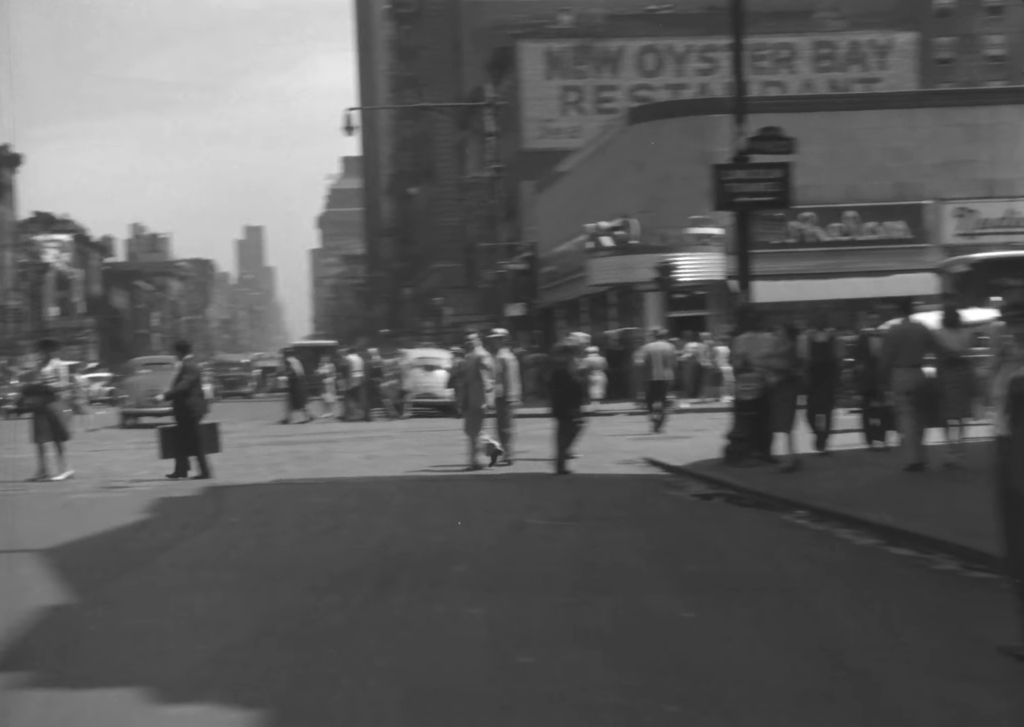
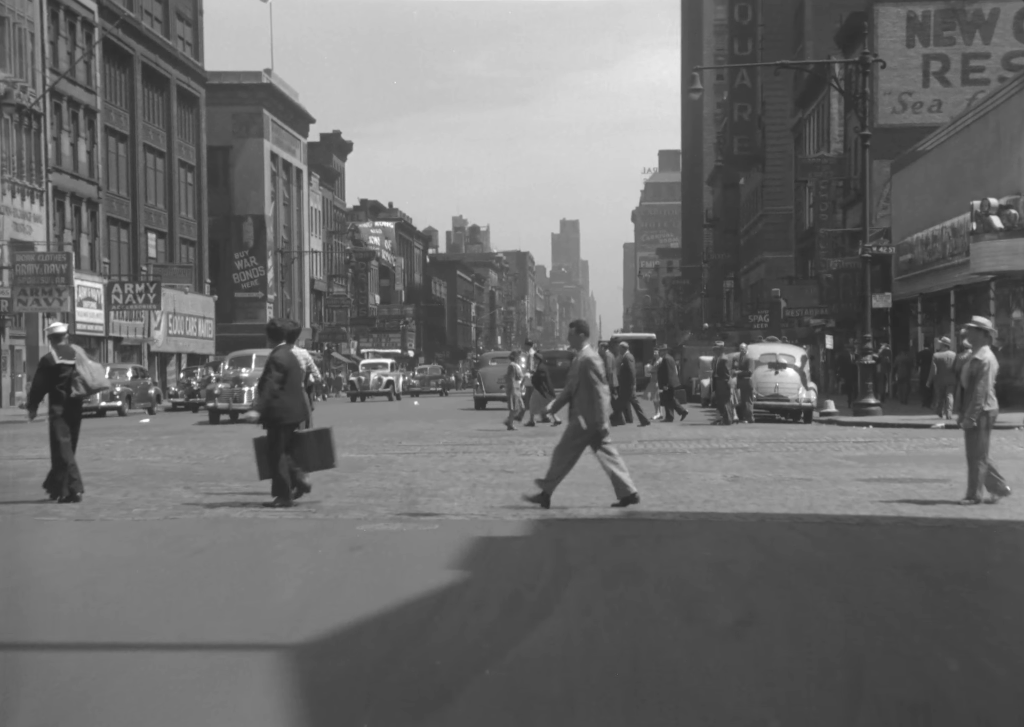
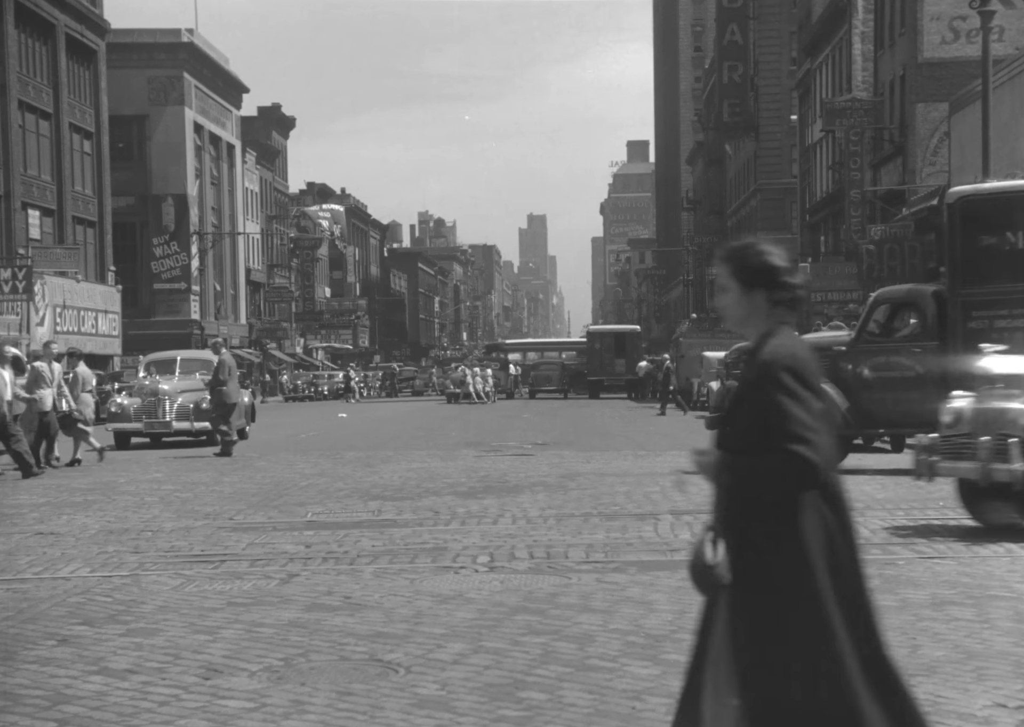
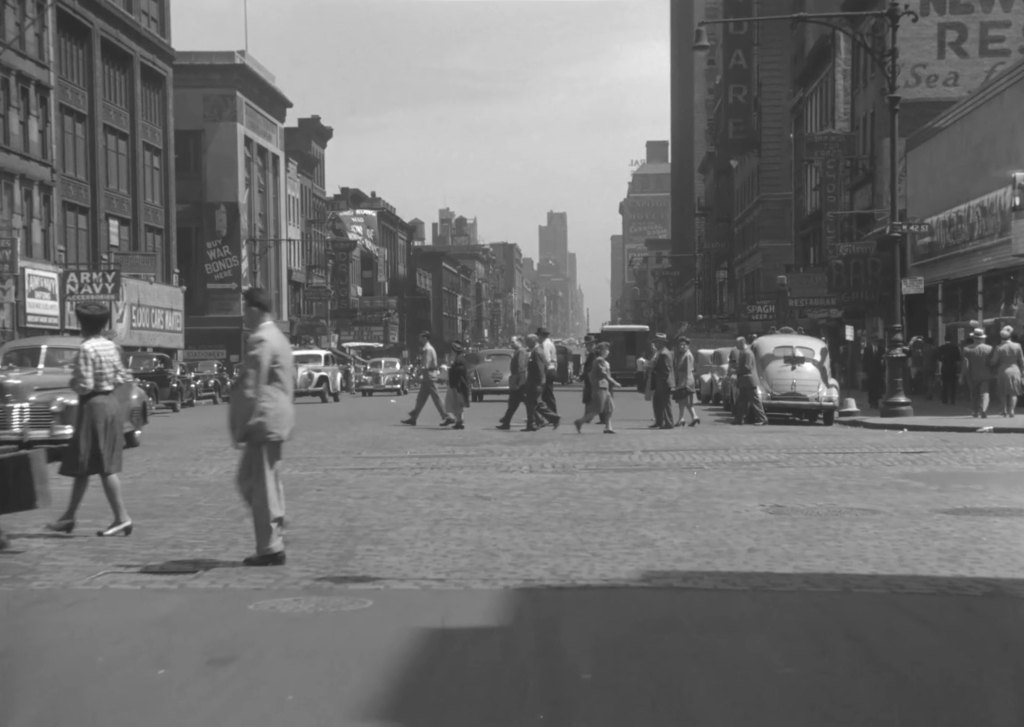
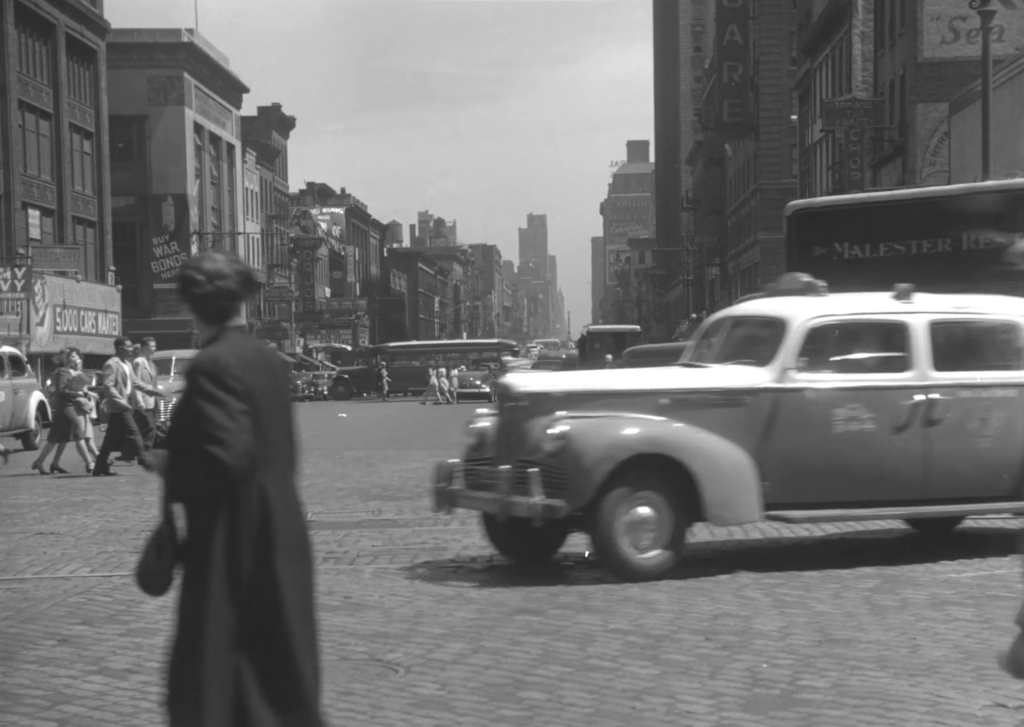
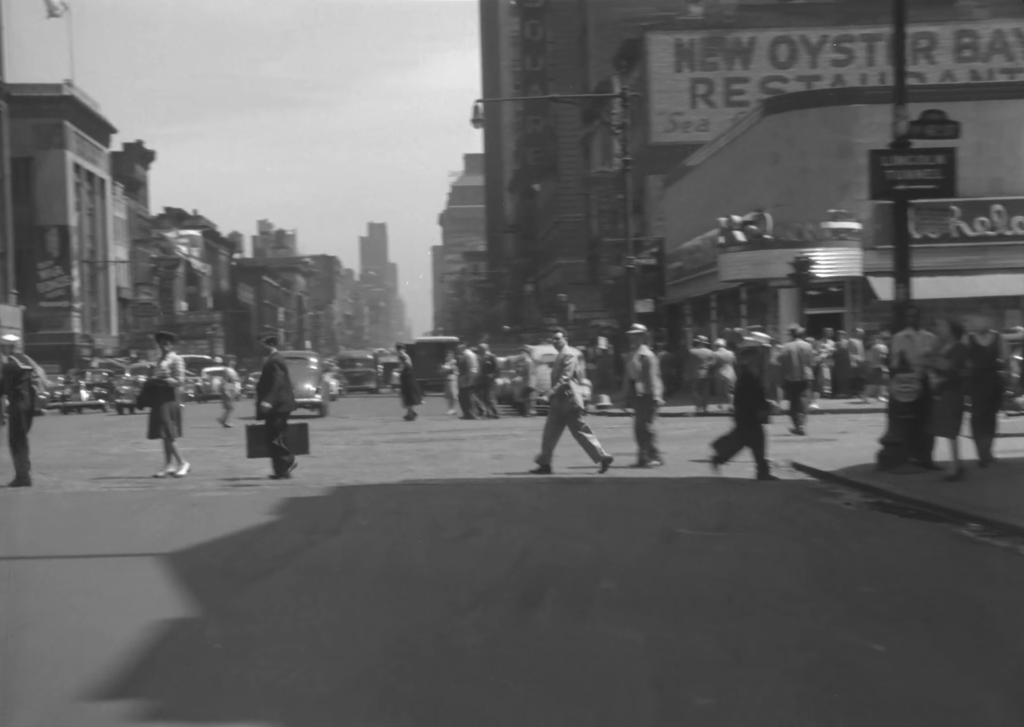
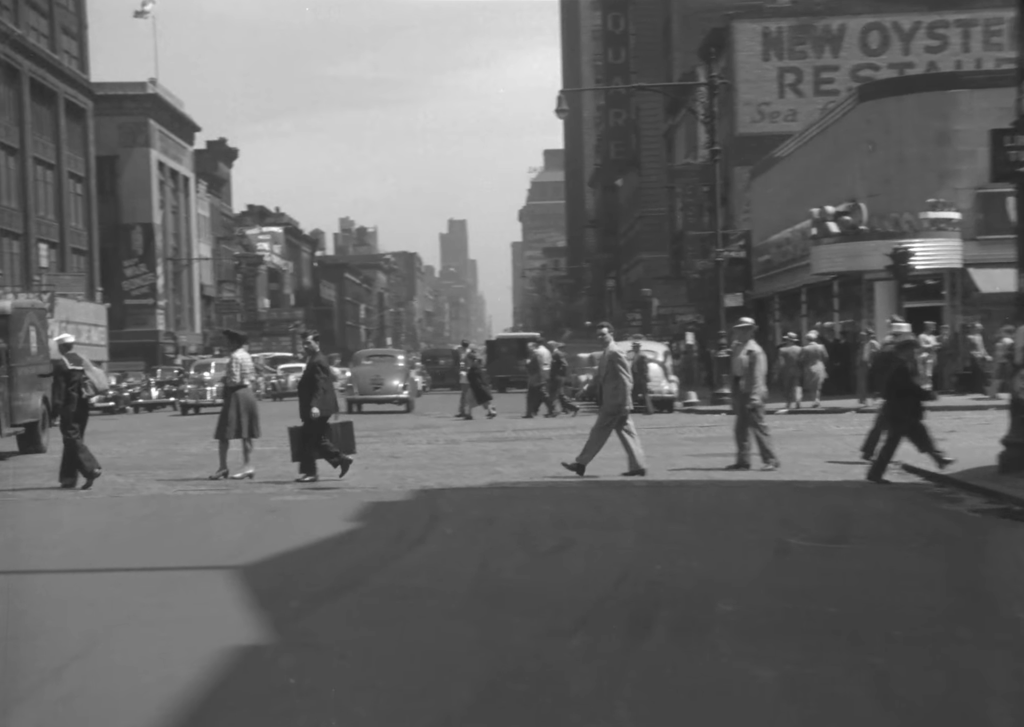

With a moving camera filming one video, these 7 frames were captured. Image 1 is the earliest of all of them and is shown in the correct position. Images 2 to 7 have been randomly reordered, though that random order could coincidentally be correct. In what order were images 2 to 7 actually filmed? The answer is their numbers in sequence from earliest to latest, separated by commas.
6, 7, 2, 4, 3, 5
